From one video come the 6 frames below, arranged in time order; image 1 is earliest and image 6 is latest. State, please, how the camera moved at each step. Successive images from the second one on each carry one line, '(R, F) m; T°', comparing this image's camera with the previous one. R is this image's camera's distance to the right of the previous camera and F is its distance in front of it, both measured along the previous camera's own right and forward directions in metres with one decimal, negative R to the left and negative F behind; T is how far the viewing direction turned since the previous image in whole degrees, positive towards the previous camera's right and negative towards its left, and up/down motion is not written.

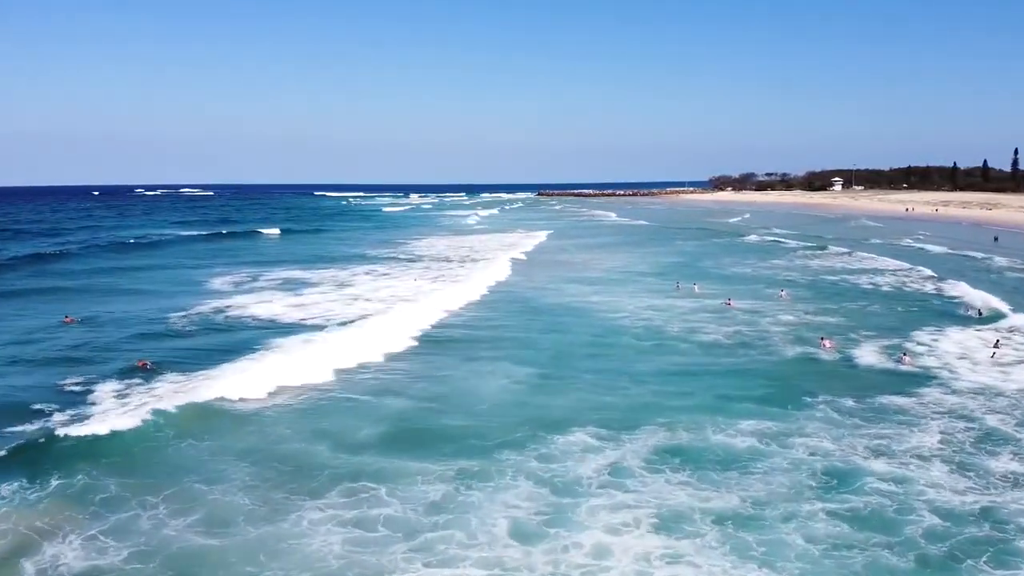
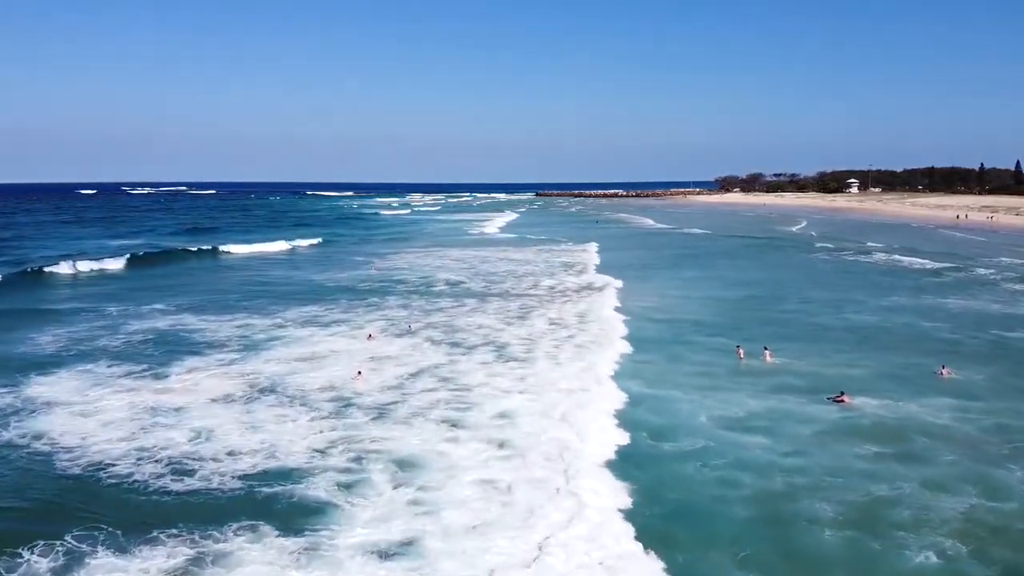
(0.0, +10.4) m; 0°
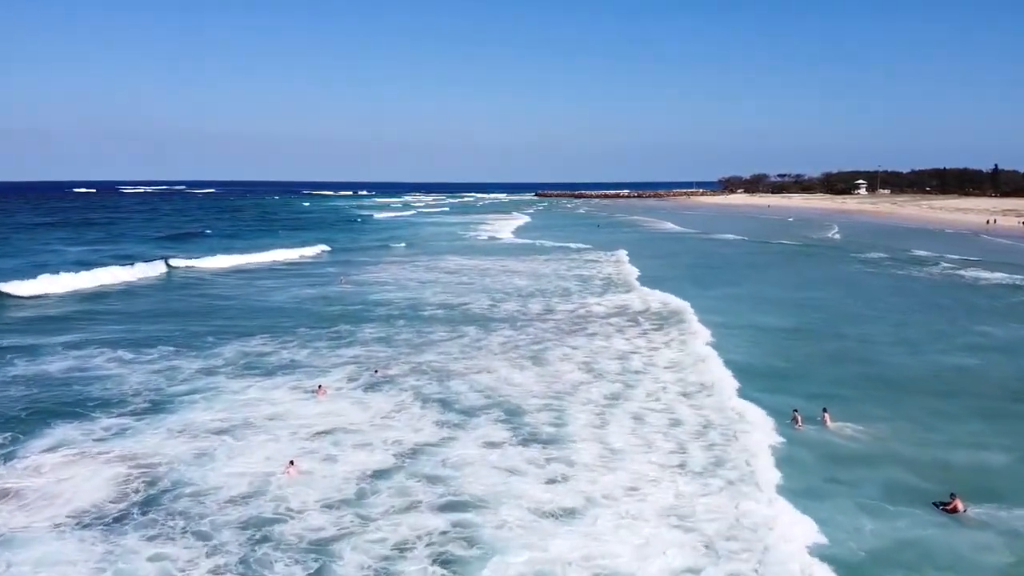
(-0.3, +4.6) m; 0°
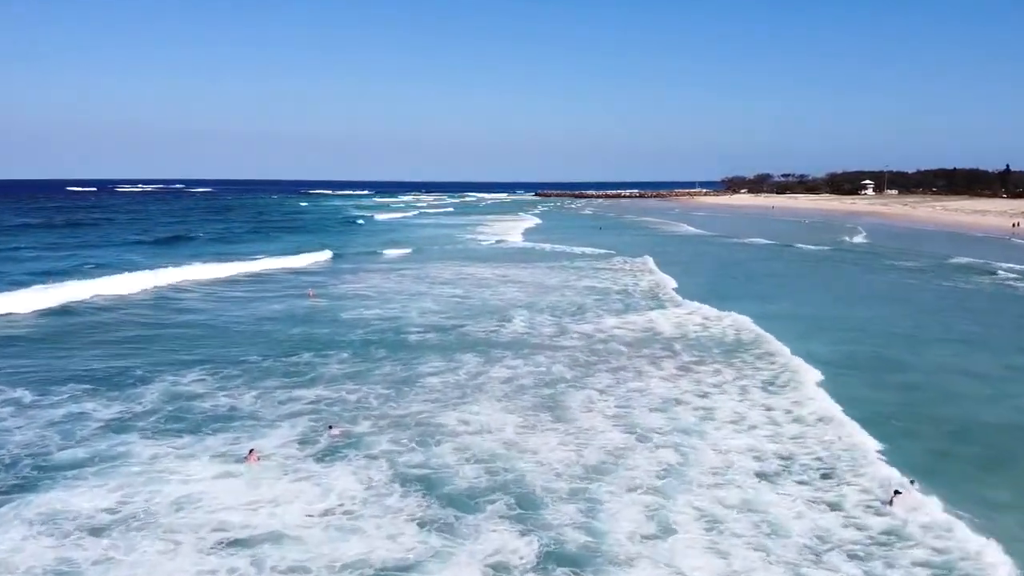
(-0.1, +3.3) m; 0°
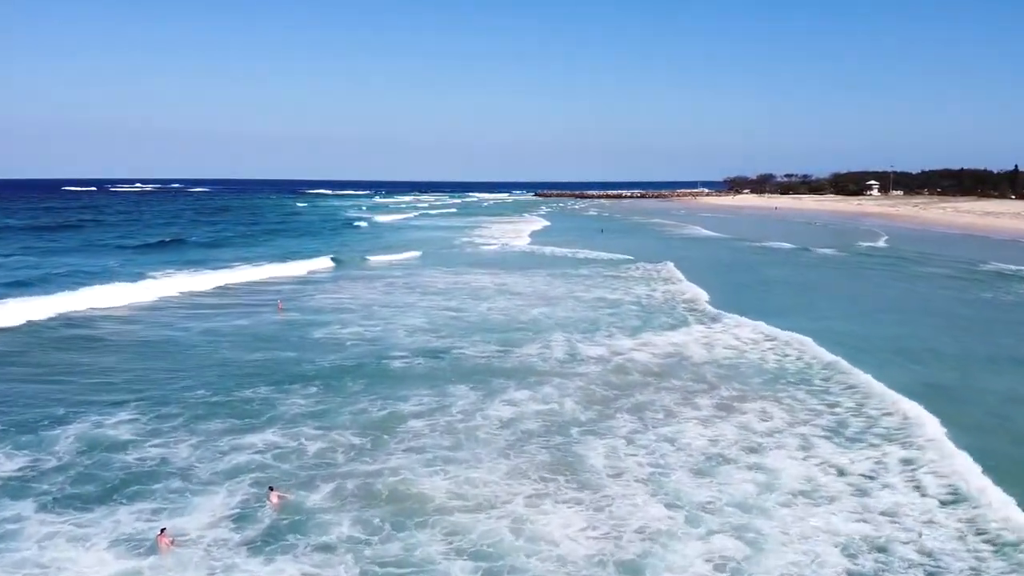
(0.0, +2.3) m; 0°
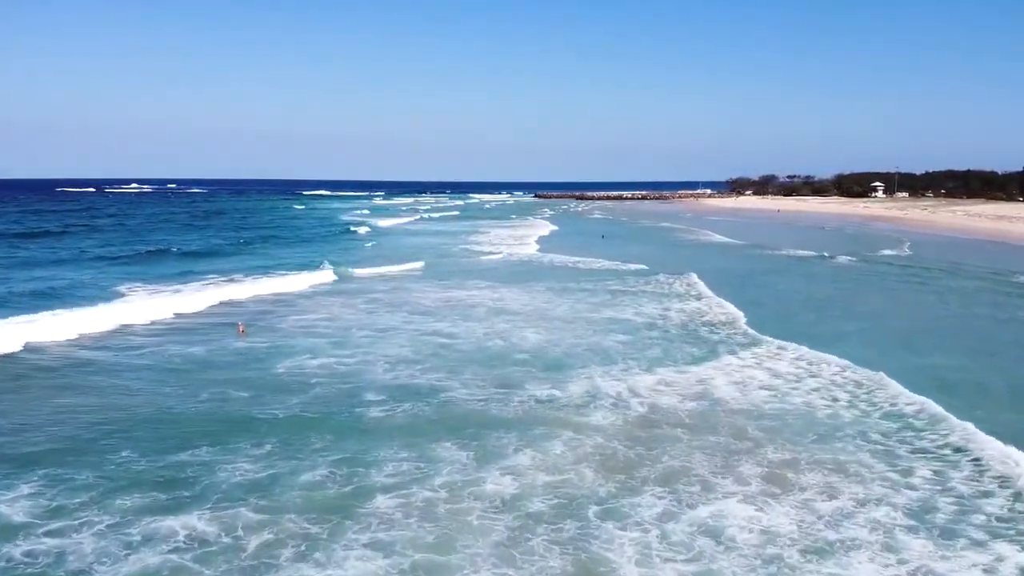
(0.0, +2.1) m; 0°
